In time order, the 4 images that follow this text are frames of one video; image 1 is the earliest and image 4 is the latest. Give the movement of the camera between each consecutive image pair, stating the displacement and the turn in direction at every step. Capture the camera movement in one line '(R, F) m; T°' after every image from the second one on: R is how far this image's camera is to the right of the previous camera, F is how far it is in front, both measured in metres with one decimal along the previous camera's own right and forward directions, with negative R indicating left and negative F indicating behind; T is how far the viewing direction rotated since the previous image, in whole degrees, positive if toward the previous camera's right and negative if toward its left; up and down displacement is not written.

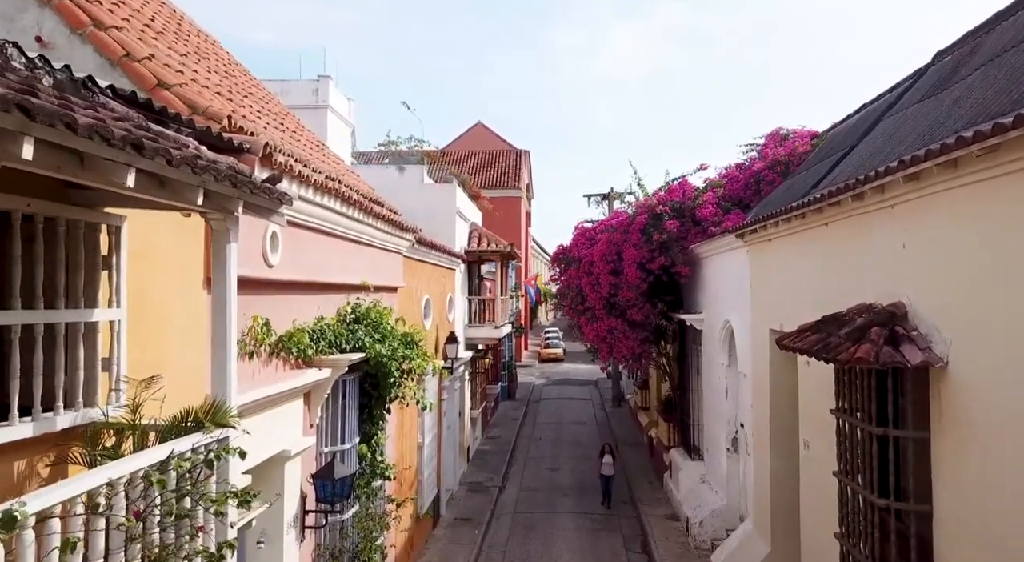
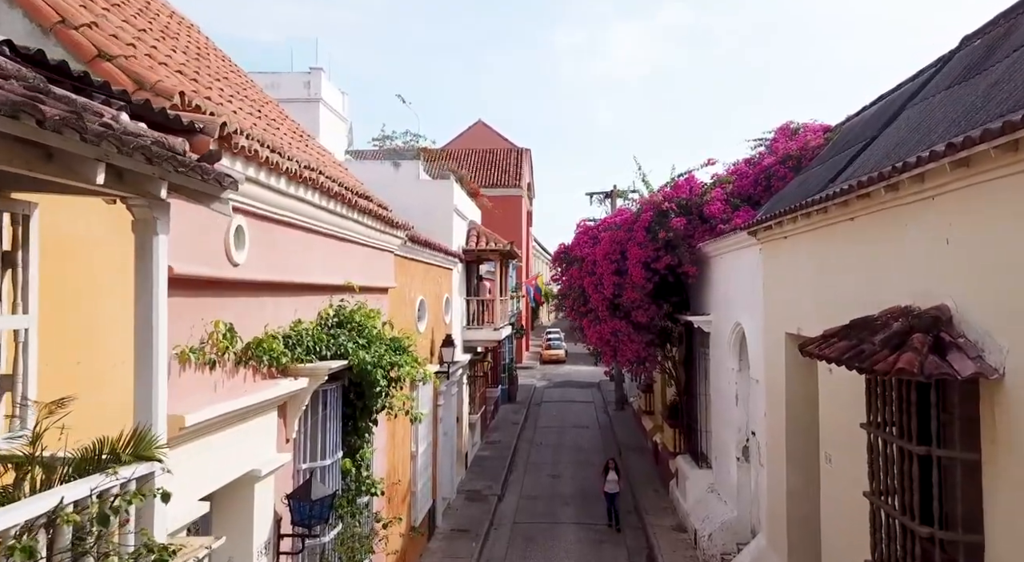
(0.0, +0.6) m; 0°
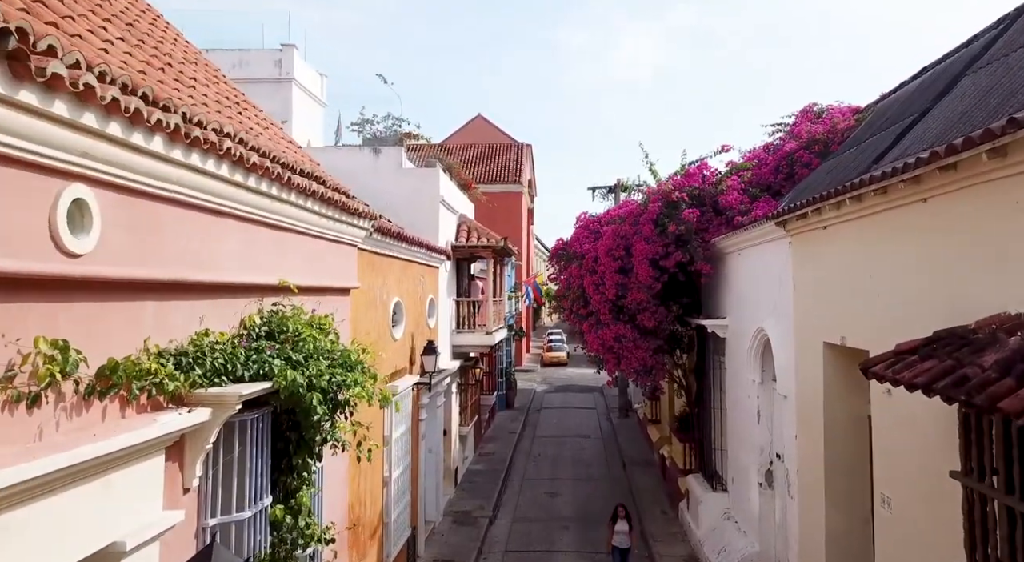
(+0.2, +1.4) m; 0°
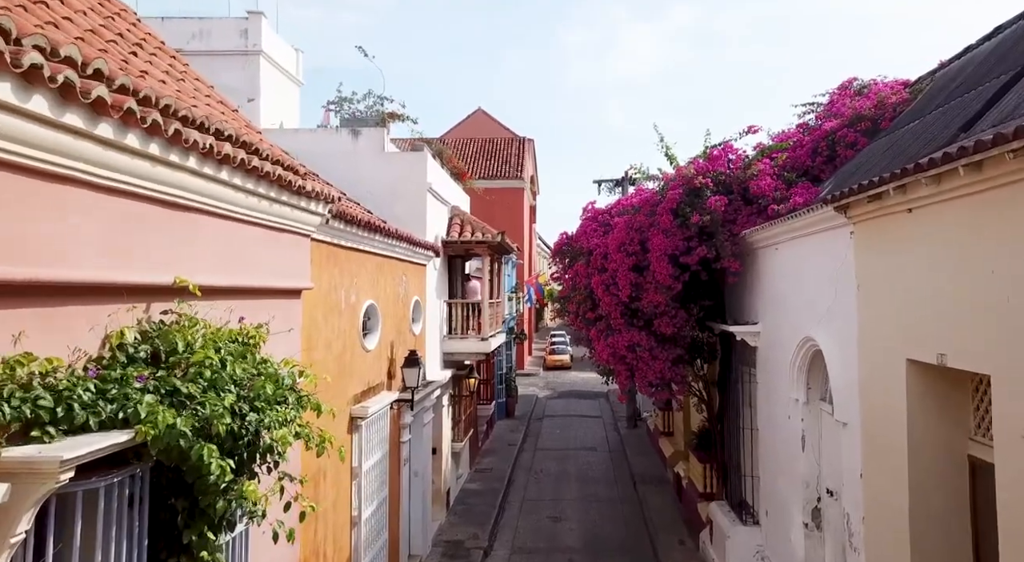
(+0.1, +1.6) m; 0°
